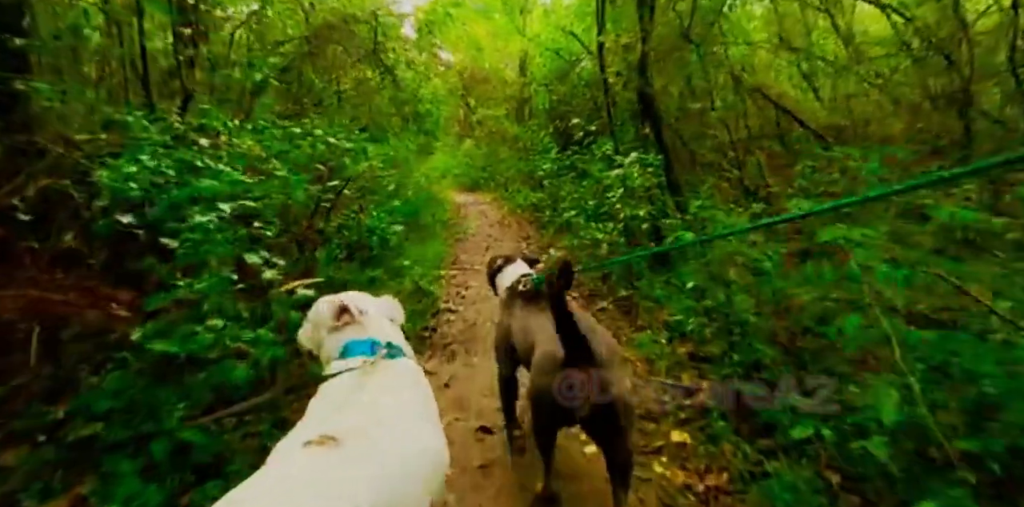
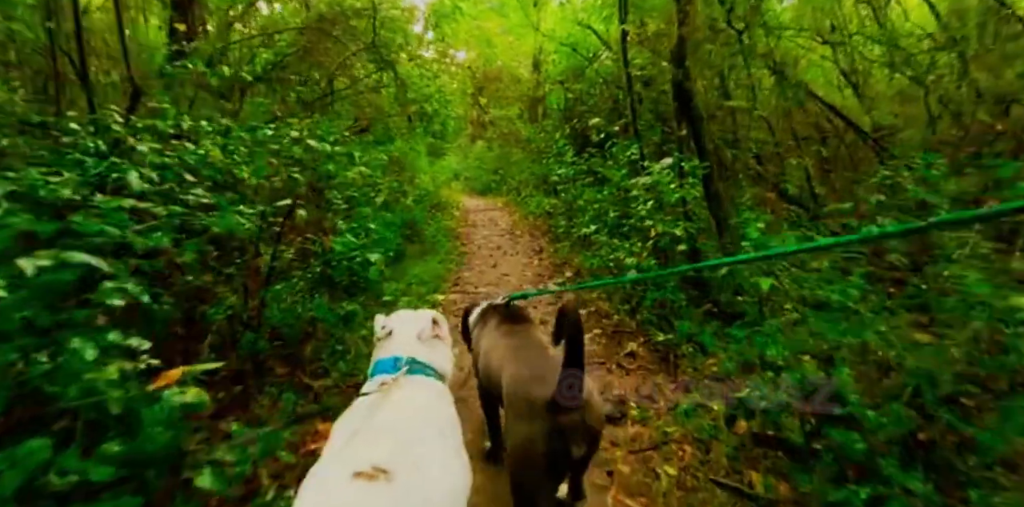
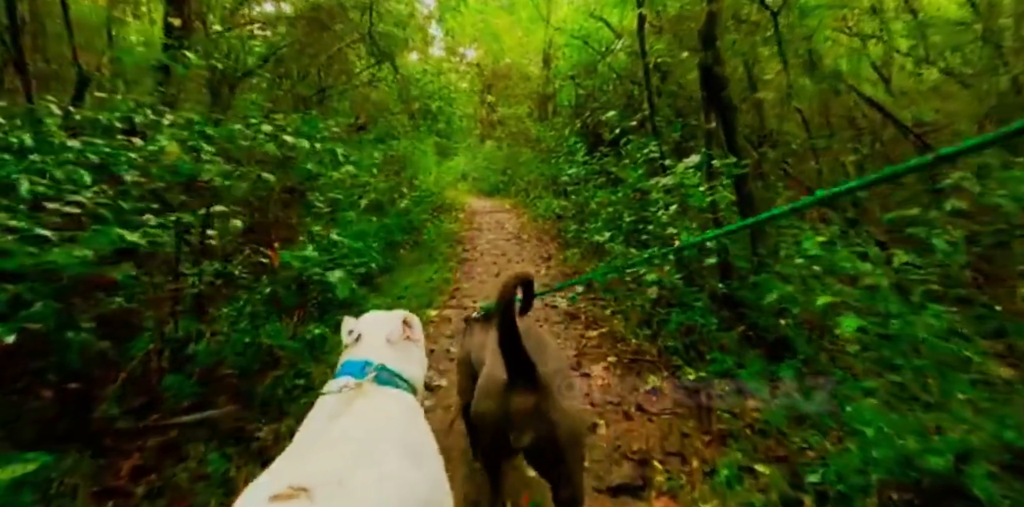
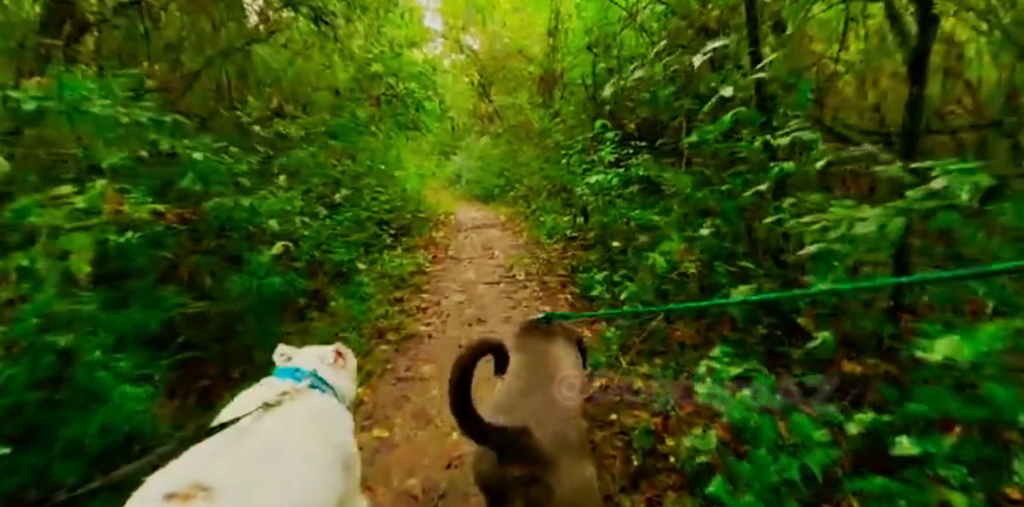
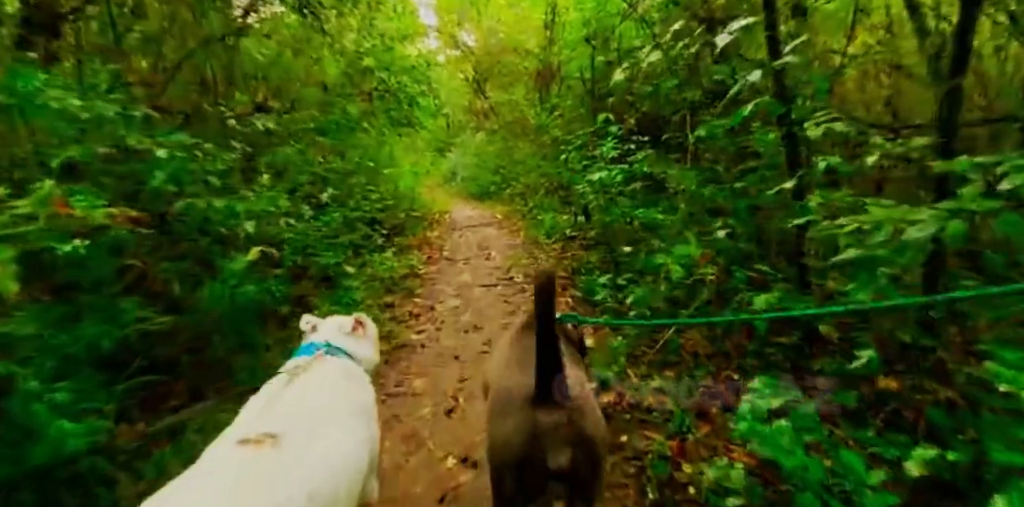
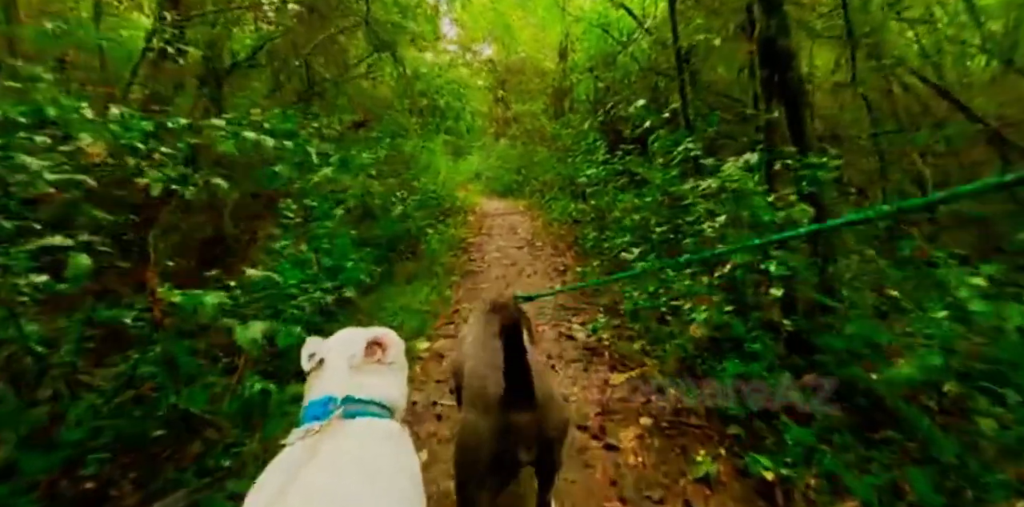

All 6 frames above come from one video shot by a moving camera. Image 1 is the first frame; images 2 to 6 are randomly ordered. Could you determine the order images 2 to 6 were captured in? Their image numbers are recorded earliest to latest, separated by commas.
2, 3, 6, 4, 5
